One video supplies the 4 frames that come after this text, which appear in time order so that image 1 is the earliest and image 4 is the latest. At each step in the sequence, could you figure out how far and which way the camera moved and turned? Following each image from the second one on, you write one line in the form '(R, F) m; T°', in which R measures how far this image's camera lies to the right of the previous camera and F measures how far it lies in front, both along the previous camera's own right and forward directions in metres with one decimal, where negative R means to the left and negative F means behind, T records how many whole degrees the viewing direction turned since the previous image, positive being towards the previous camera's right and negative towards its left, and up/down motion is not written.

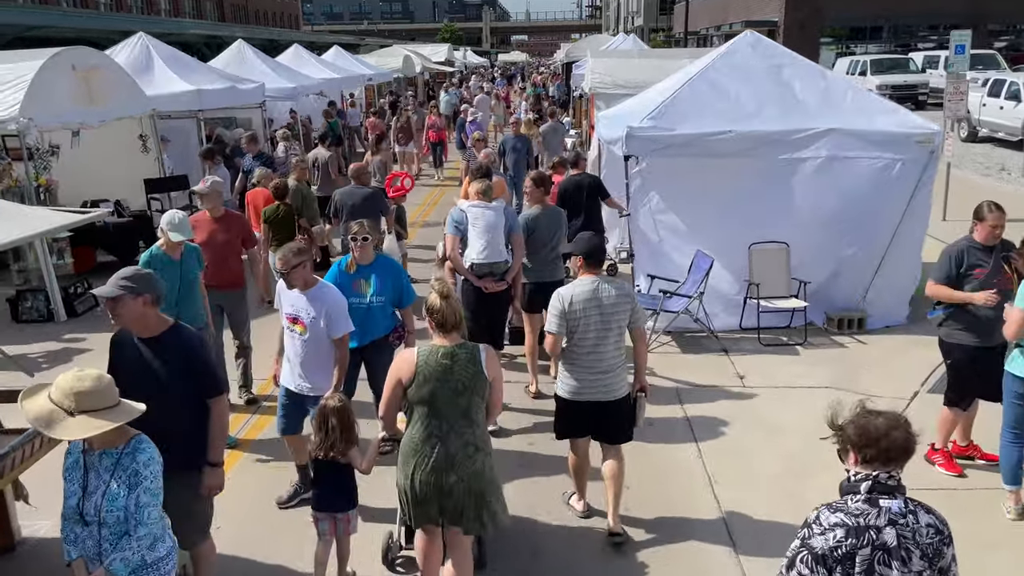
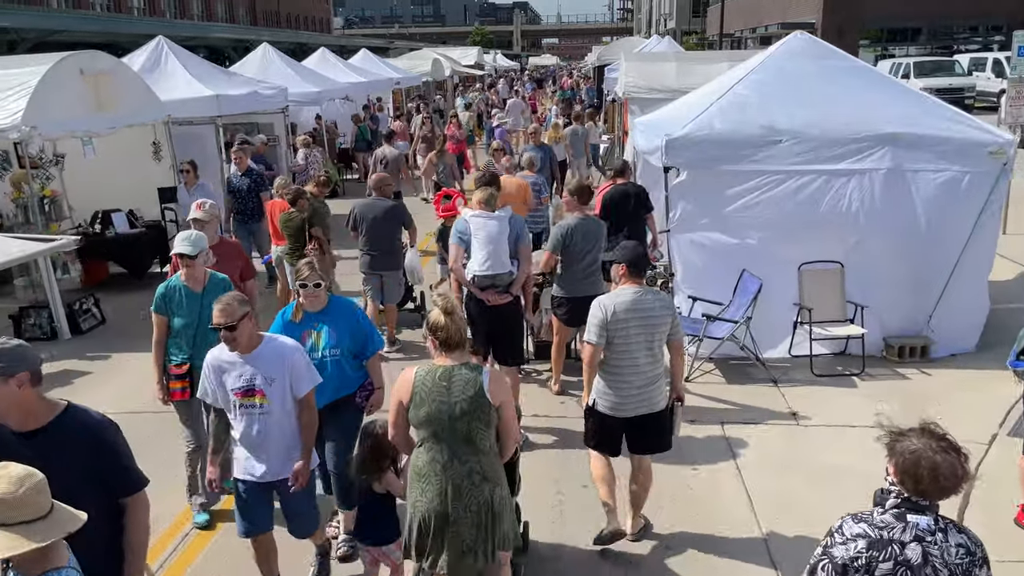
(0.0, +0.6) m; -2°
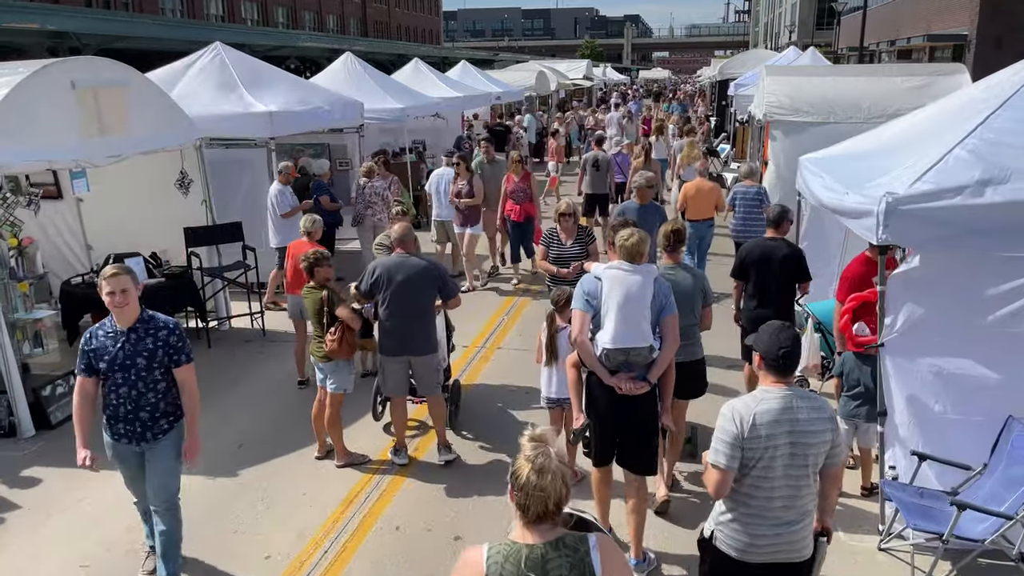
(-0.1, +2.4) m; -7°
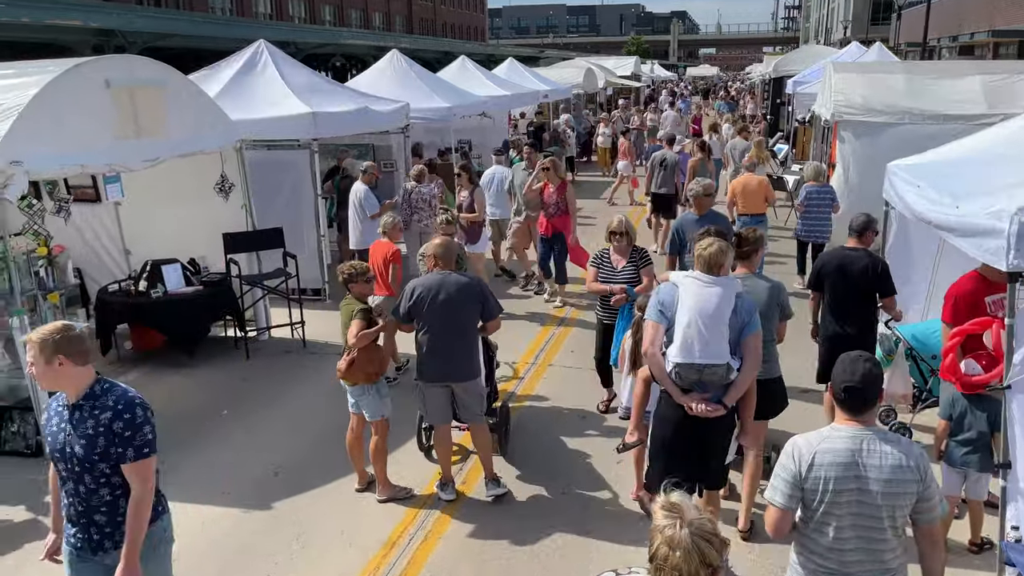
(-0.1, +0.5) m; -3°
